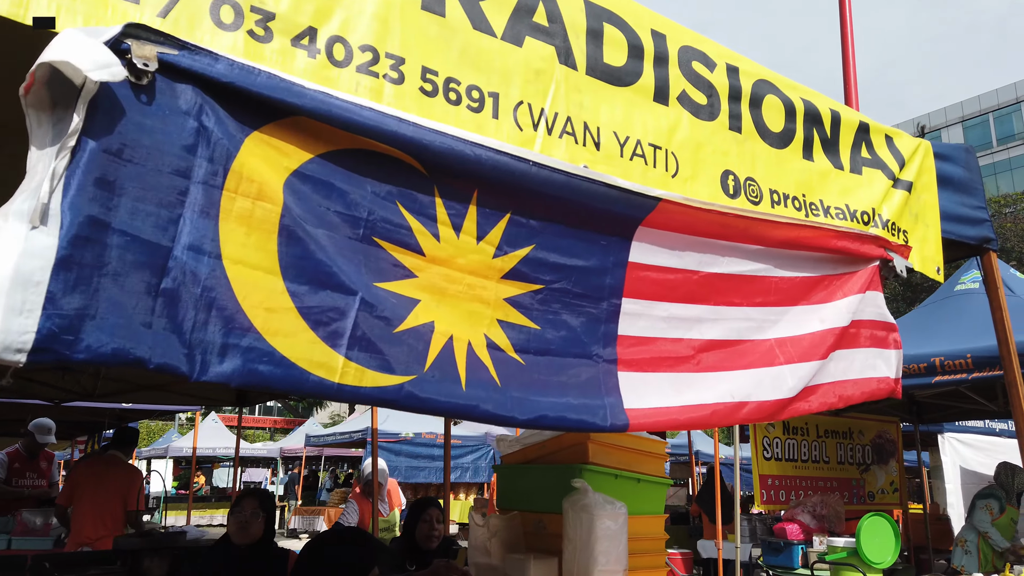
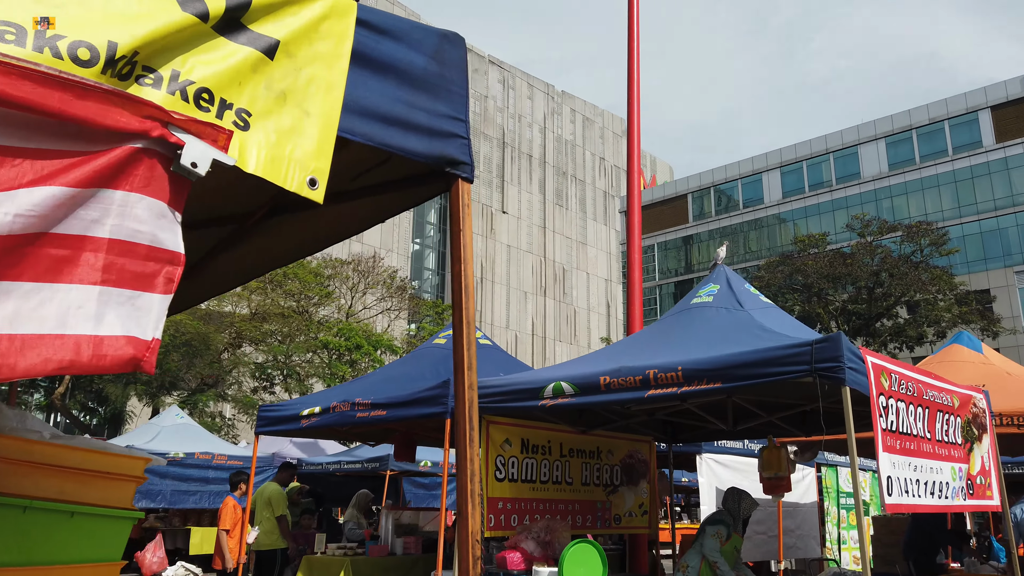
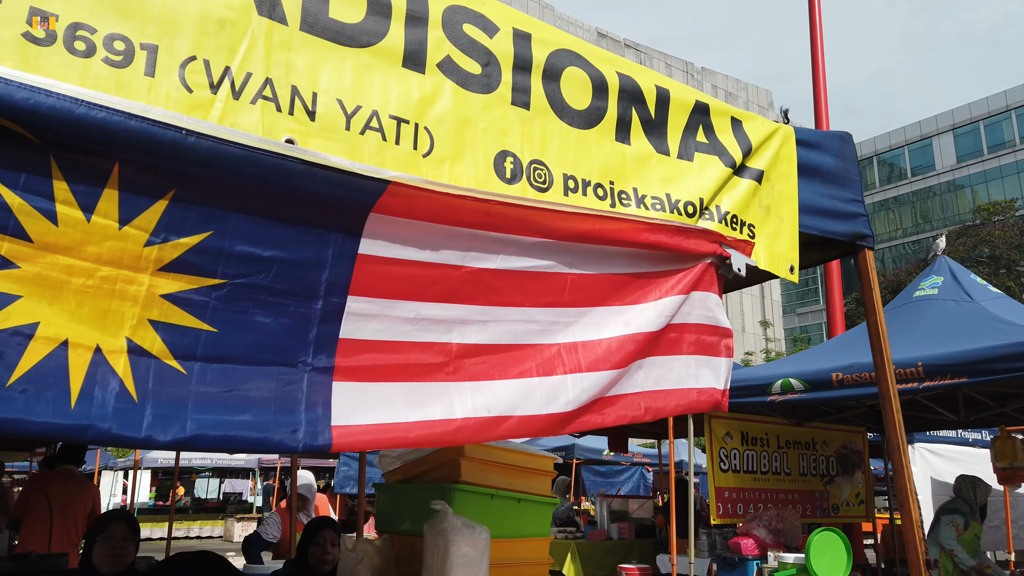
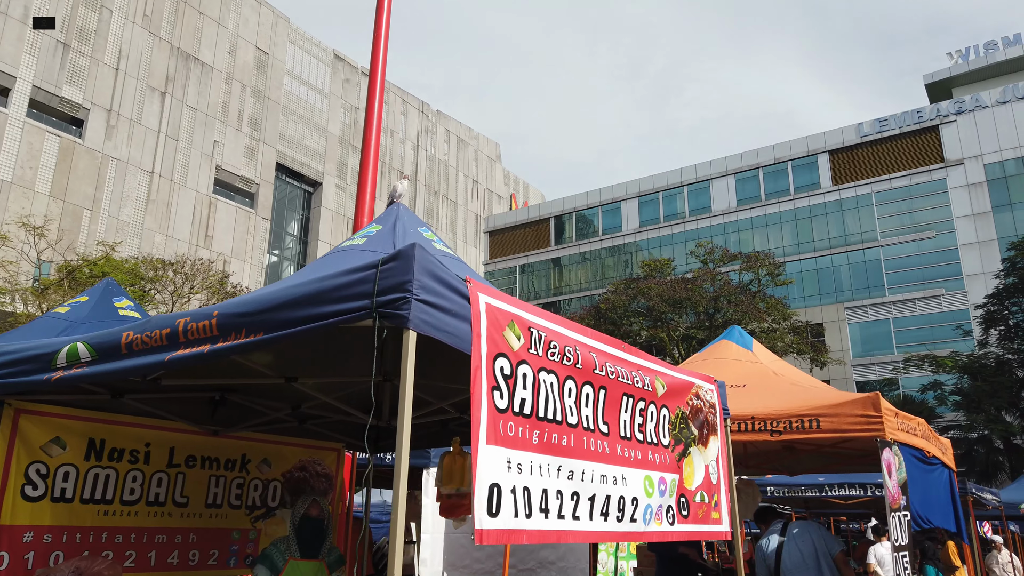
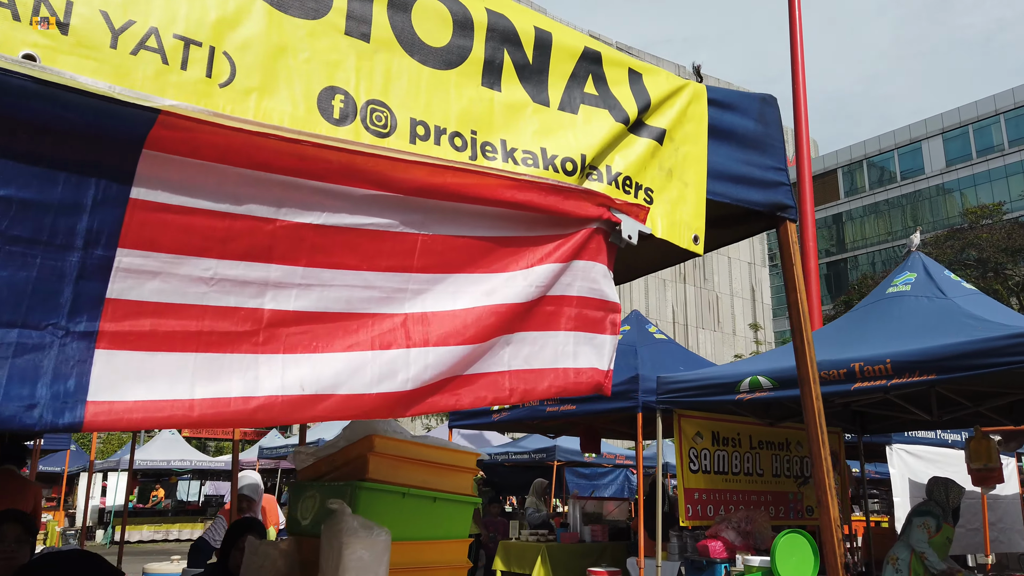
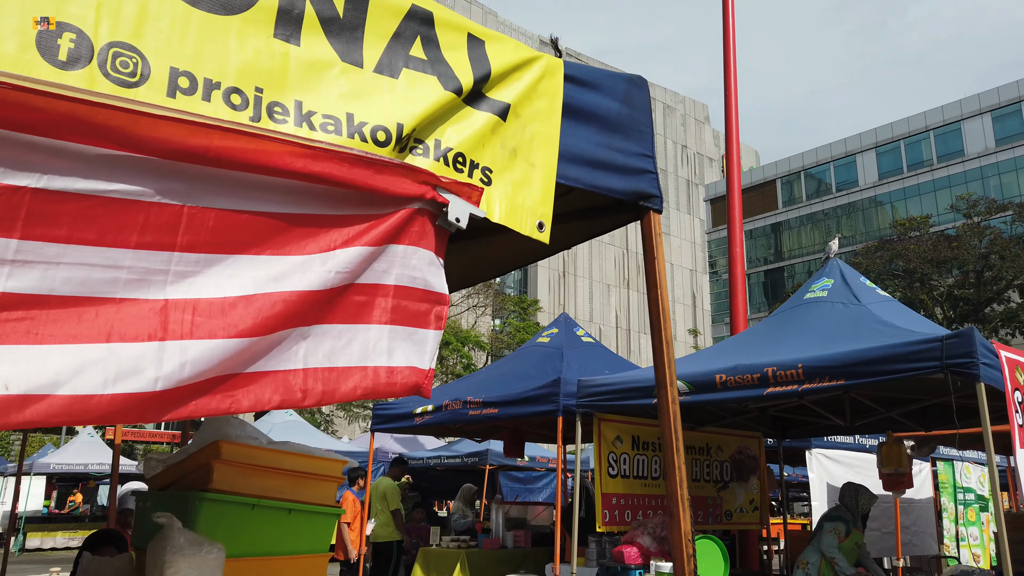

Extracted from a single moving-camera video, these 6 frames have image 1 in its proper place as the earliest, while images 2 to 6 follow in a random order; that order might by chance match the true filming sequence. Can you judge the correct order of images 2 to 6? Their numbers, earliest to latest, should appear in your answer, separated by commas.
3, 5, 6, 2, 4
